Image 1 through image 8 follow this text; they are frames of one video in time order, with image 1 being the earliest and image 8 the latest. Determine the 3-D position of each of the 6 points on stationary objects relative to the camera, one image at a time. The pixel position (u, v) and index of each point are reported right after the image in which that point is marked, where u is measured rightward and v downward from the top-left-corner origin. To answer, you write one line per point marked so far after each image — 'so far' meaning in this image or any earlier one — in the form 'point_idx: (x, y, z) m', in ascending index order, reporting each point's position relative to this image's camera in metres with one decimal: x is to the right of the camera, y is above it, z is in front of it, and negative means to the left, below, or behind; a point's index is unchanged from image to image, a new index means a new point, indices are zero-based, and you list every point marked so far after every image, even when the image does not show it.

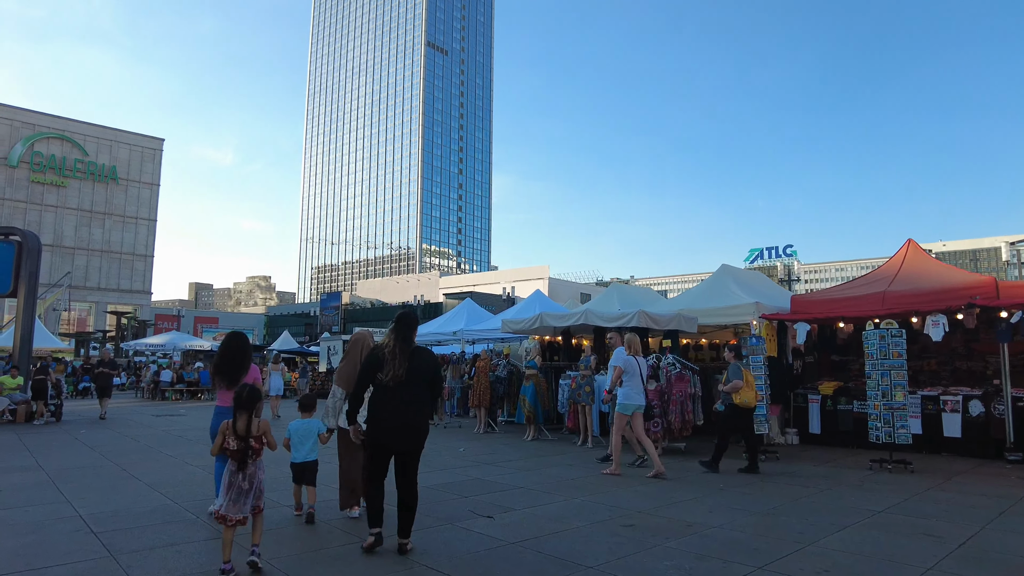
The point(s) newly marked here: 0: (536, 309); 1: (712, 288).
0: (+0.8, -0.5, +17.5) m
1: (+3.9, 0.0, +12.8) m
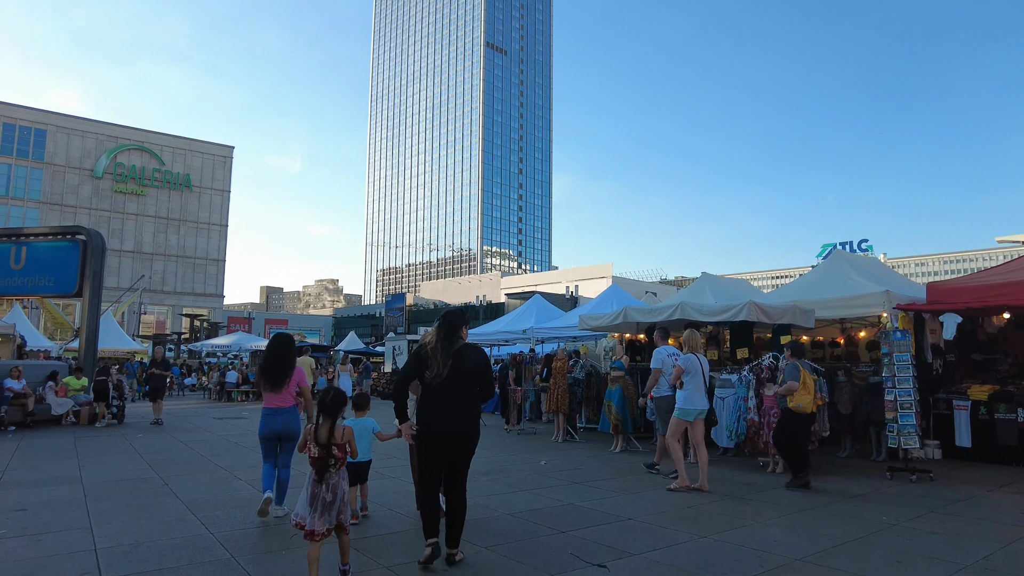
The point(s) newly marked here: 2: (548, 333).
0: (+2.6, -0.4, +16.1) m
1: (+5.3, +0.2, +11.1) m
2: (+1.0, -1.2, +17.1) m
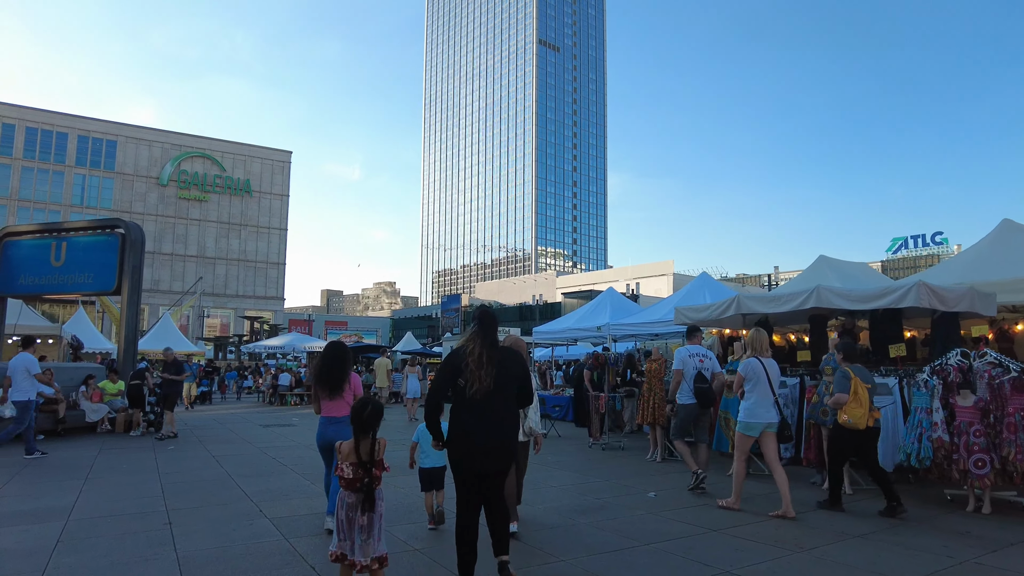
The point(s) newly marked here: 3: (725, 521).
0: (+4.2, -0.1, +13.9) m
1: (+6.4, +0.5, +8.7) m
2: (+2.7, -1.0, +15.0) m
3: (+1.8, -2.0, +5.5) m
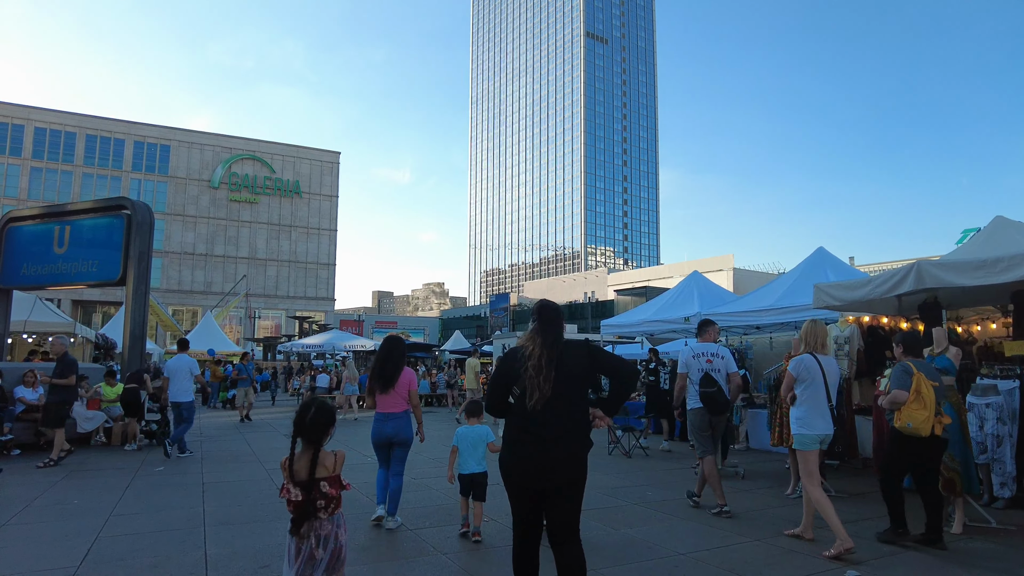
0: (+5.3, +0.2, +11.0) m
1: (+7.2, +0.9, +5.7) m
2: (+4.0, -0.6, +12.2) m
3: (+2.4, -1.6, +2.8) m
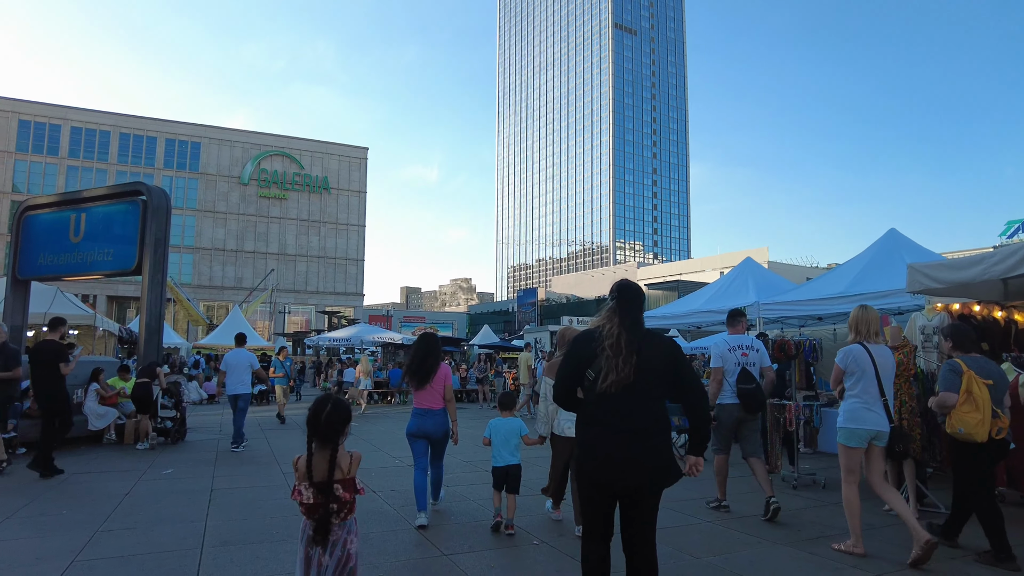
0: (+5.9, +0.4, +9.9) m
1: (+7.6, +1.1, +4.4) m
2: (+4.6, -0.4, +11.1) m
3: (+2.6, -1.5, +1.8) m
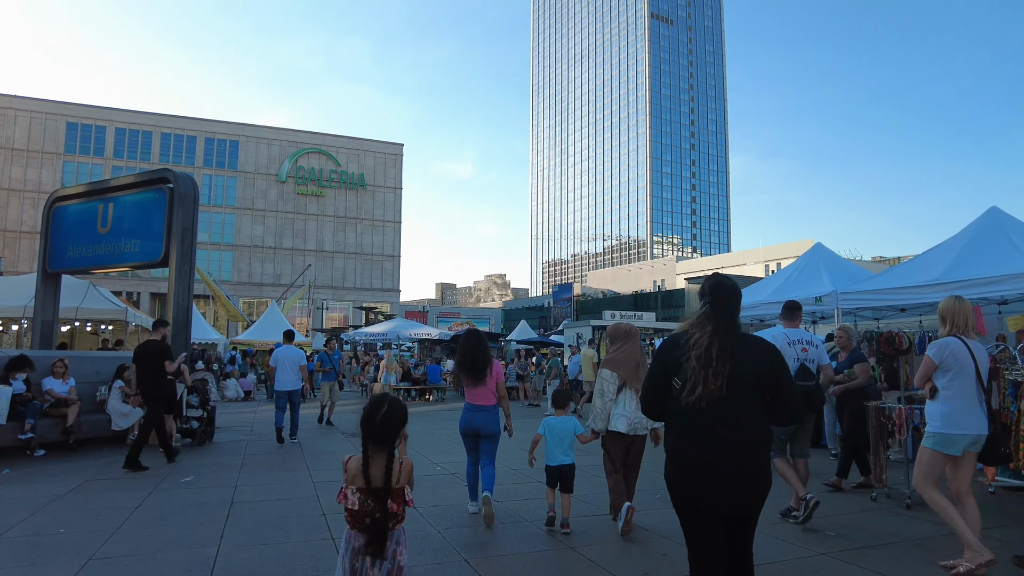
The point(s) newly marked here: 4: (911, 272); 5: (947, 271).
0: (+6.6, +0.6, +8.6) m
1: (+8.0, +1.2, +3.1) m
2: (+5.4, -0.2, +10.0) m
3: (+2.9, -1.3, +0.8) m
4: (+5.9, +0.3, +9.8) m
5: (+6.1, +0.3, +9.2) m
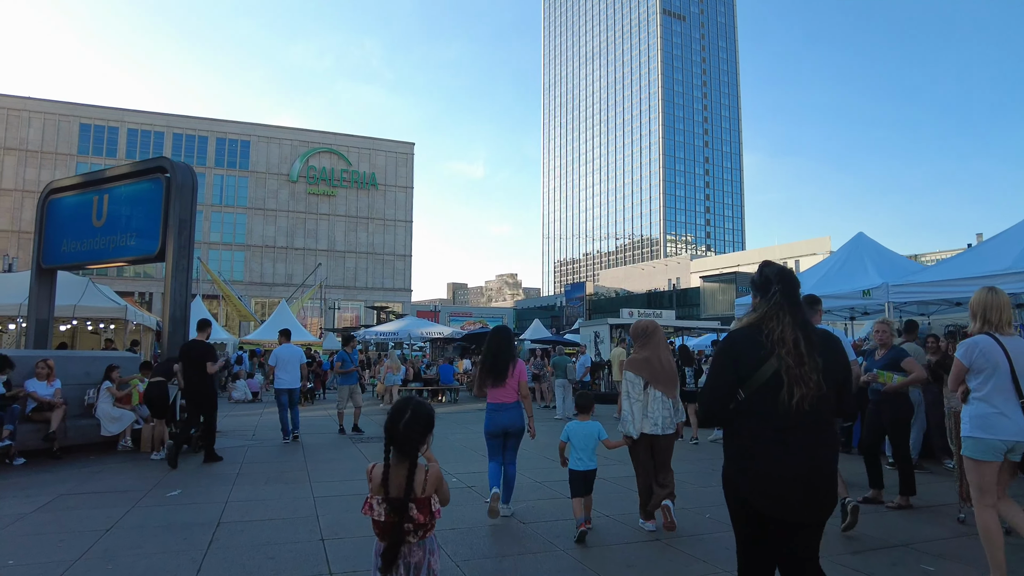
0: (+6.9, +0.8, +7.7) m
1: (+8.1, +1.3, +2.2) m
2: (+5.6, -0.1, +9.1) m
3: (+3.0, -1.2, -0.1) m
4: (+6.2, +0.4, +8.9) m
5: (+6.4, +0.4, +8.3) m
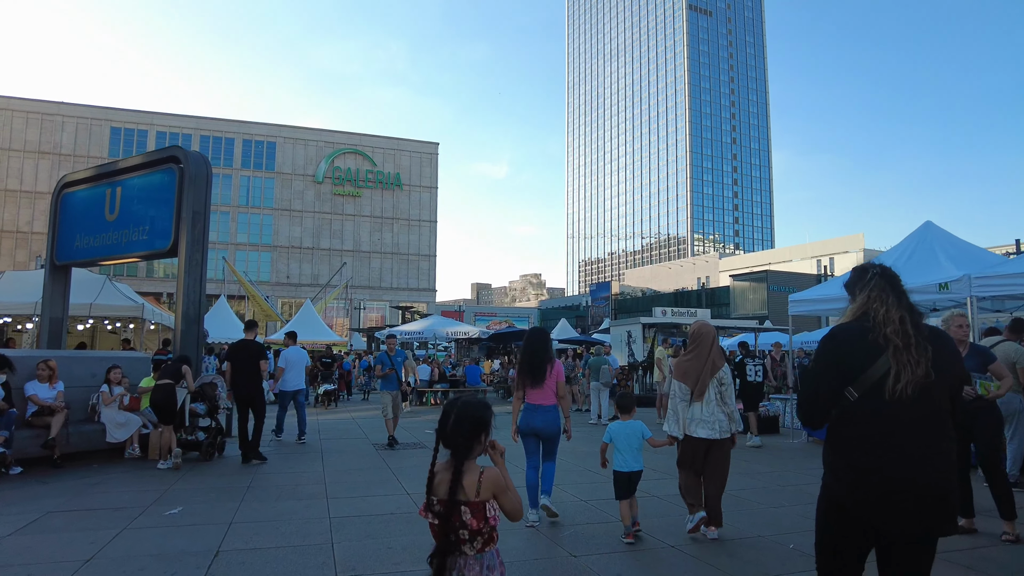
0: (+7.2, +0.8, +6.7) m
1: (+8.3, +1.4, +1.1) m
2: (+6.1, 0.0, +8.1) m
3: (+3.2, -1.2, -1.0) m
4: (+6.6, +0.5, +7.9) m
5: (+6.8, +0.5, +7.3) m
